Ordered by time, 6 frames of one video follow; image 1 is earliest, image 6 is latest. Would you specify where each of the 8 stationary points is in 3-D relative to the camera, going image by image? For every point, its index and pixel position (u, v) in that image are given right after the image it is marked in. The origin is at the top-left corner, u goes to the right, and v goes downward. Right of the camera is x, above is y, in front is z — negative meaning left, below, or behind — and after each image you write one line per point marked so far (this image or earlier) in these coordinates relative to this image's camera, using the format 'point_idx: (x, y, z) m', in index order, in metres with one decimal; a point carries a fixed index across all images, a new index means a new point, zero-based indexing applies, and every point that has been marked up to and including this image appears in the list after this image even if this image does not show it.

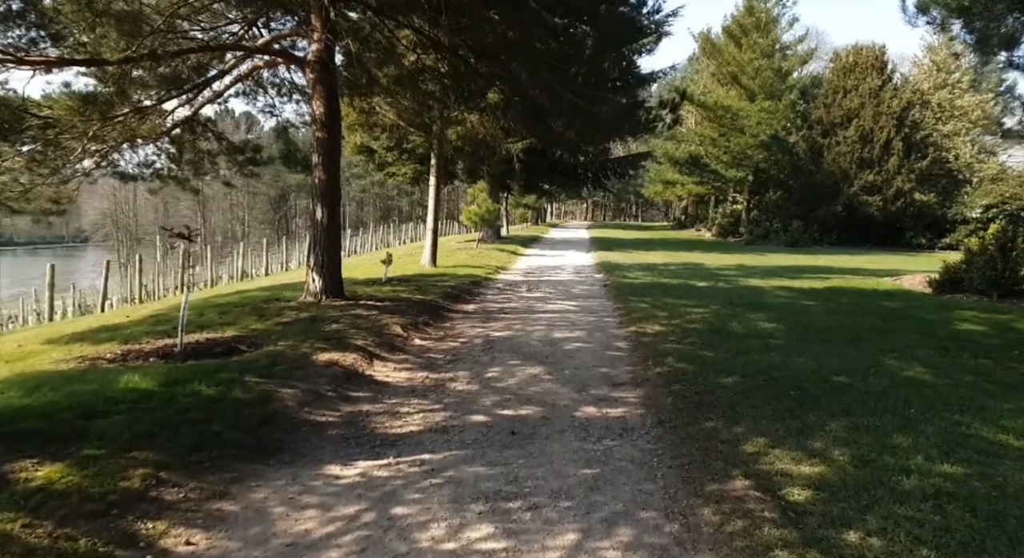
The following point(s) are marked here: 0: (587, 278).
0: (+1.7, 0.0, +16.6) m
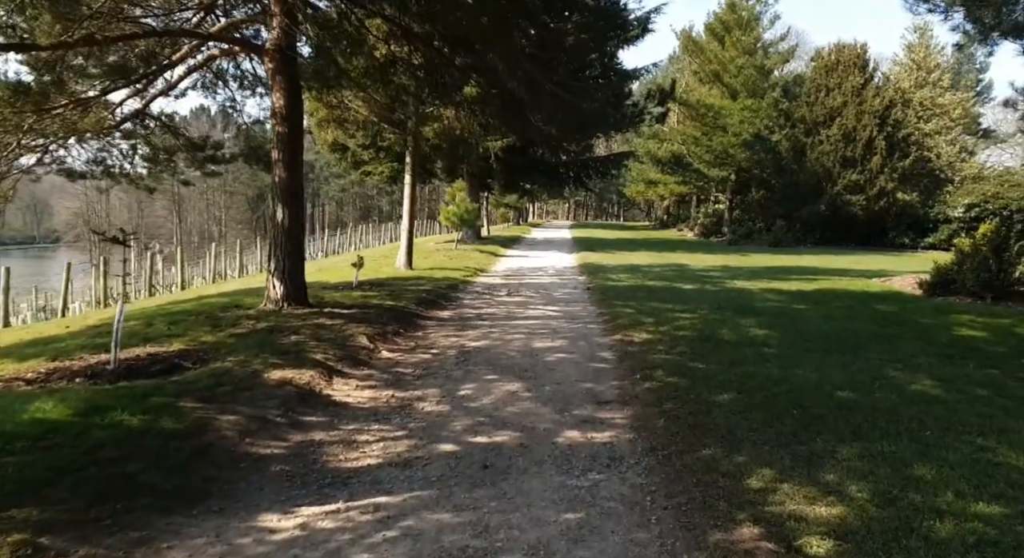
0: (+1.2, 0.0, +16.0) m
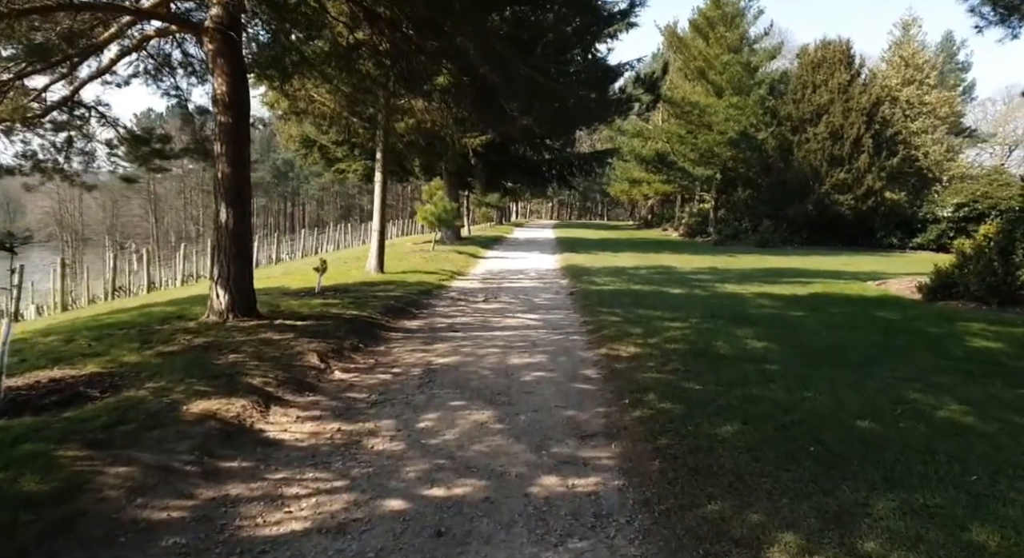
0: (+0.8, -0.1, +15.1) m
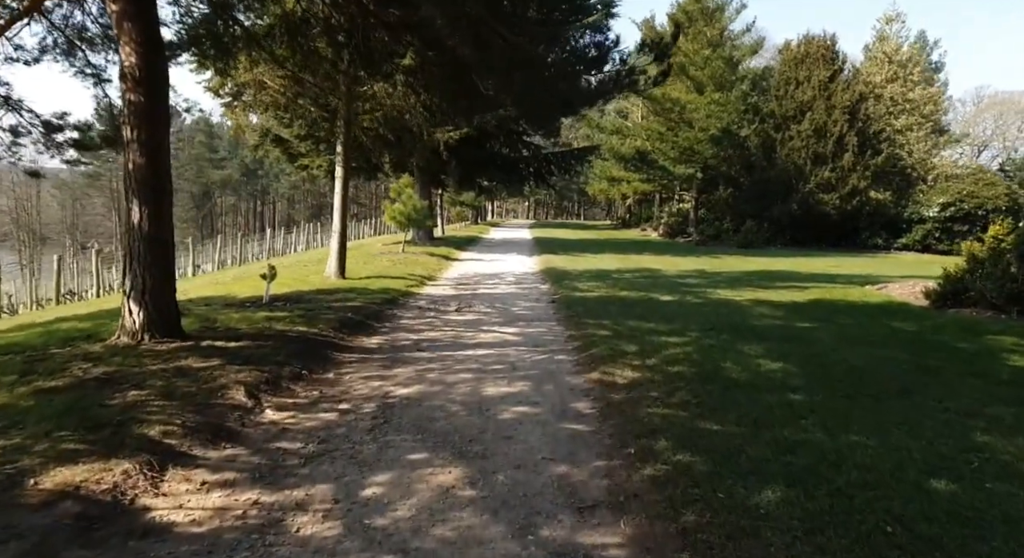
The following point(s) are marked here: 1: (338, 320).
0: (+0.3, -0.2, +13.8) m
1: (-2.1, -0.5, +9.0) m
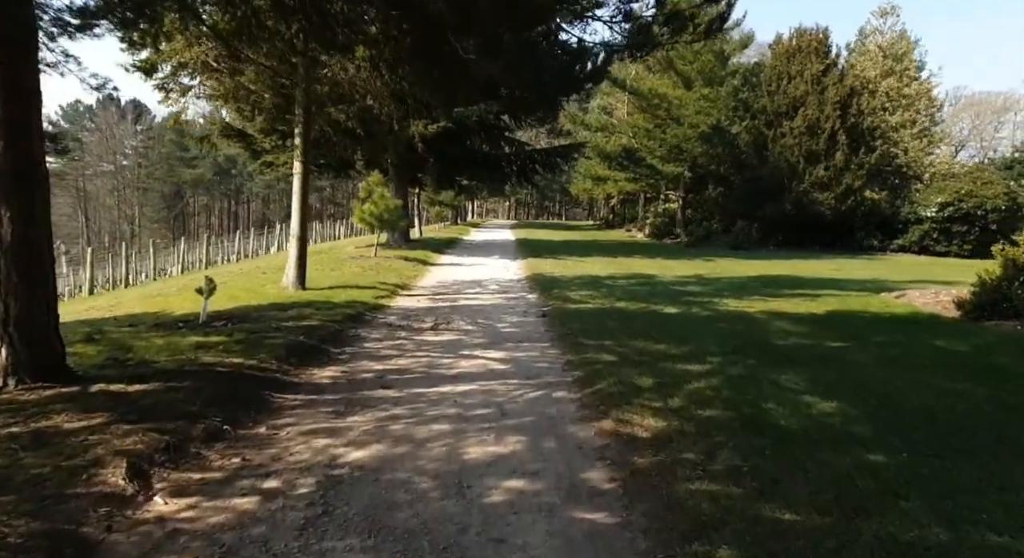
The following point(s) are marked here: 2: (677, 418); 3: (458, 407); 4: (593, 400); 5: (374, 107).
0: (+0.1, -0.4, +12.2) m
1: (-2.2, -0.7, +7.4) m
2: (+1.2, -1.0, +5.6) m
3: (-0.4, -1.0, +5.9) m
4: (+0.7, -1.0, +6.2) m
5: (-2.2, +2.8, +12.1) m
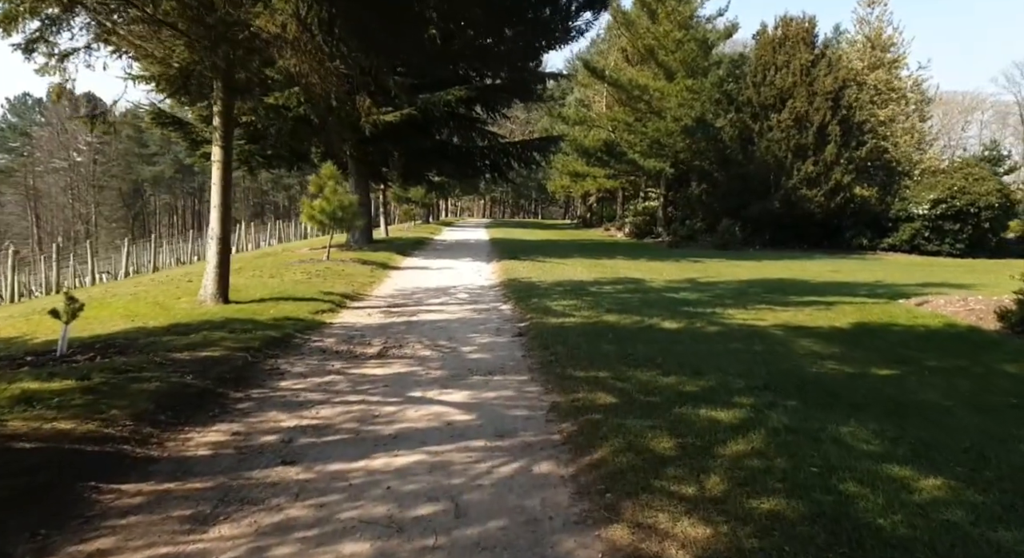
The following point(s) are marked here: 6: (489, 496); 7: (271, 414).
0: (-0.4, -0.5, +10.2) m
1: (-2.5, -0.8, +5.3) m
2: (+1.0, -1.2, +3.7) m
3: (-0.6, -1.1, +3.9) m
4: (+0.5, -1.1, +4.2) m
5: (-2.7, +2.7, +10.0) m
6: (-0.1, -1.1, +4.0) m
7: (-1.7, -1.0, +5.4) m
